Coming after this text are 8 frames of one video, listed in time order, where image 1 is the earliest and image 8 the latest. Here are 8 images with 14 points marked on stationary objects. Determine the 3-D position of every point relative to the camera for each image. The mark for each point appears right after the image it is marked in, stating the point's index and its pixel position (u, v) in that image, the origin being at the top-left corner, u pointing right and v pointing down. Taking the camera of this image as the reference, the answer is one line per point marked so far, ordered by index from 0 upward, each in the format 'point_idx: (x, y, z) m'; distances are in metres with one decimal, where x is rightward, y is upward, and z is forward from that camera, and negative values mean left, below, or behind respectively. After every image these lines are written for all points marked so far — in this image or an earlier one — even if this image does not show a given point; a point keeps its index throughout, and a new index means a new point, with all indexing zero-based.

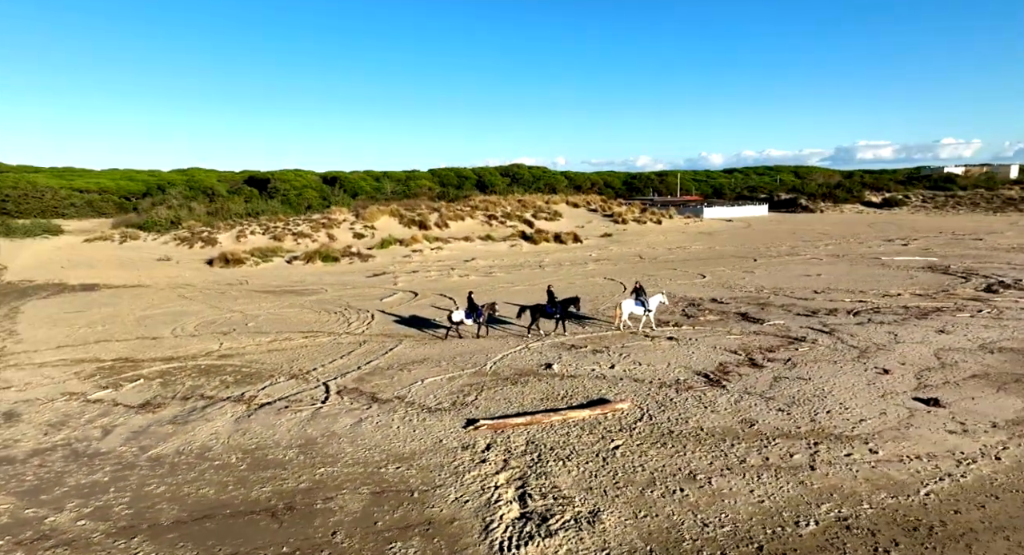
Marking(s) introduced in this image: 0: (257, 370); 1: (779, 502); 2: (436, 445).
0: (-4.2, -1.6, +10.1) m
1: (+2.2, -2.0, +5.5) m
2: (-1.0, -1.9, +6.7) m
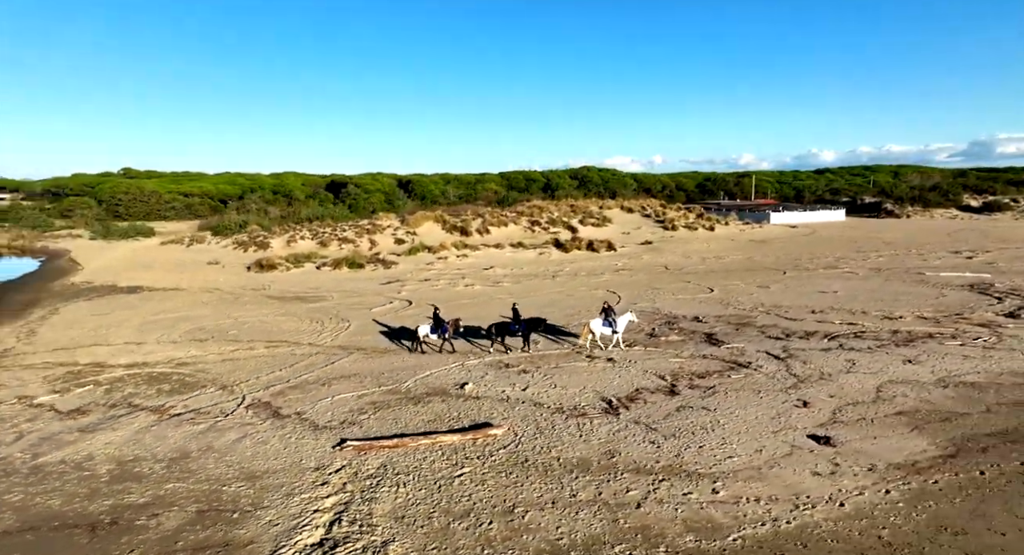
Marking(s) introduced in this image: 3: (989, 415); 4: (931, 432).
0: (-5.4, -1.8, +10.6) m
1: (+0.4, -2.3, +5.3) m
2: (-2.6, -2.2, +6.8) m
3: (+6.0, -1.8, +7.7) m
4: (+4.8, -1.9, +7.1) m
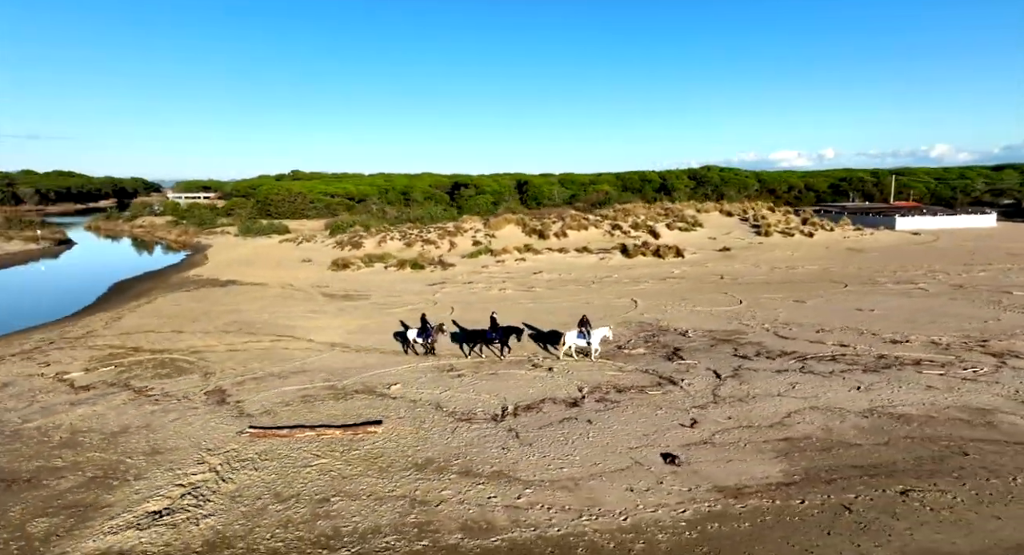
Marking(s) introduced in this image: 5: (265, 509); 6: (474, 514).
0: (-6.3, -1.8, +12.2) m
1: (-1.6, -2.5, +5.9) m
2: (-4.3, -2.3, +8.0) m
3: (+4.3, -2.1, +7.2) m
4: (+3.1, -2.1, +6.8) m
5: (-2.7, -2.5, +6.3) m
6: (-0.5, -2.4, +6.0) m
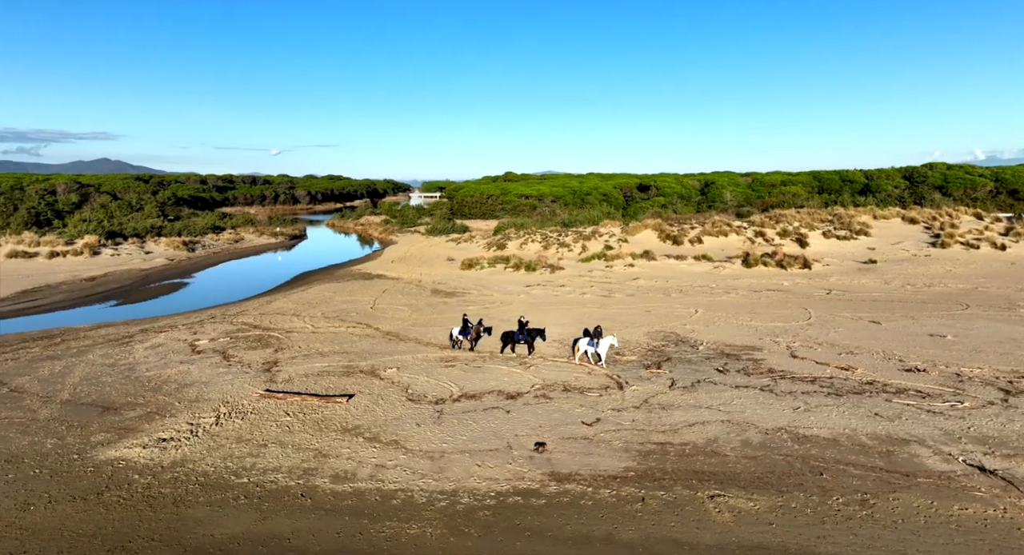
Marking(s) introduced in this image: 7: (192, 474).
0: (-5.9, -1.7, +15.4) m
1: (-3.3, -2.5, +8.0) m
2: (-5.2, -2.2, +10.8) m
3: (+2.8, -2.3, +7.5) m
4: (+1.5, -2.3, +7.5) m
5: (-4.2, -2.4, +8.7) m
6: (-2.2, -2.4, +7.8) m
7: (-4.3, -2.6, +8.1) m
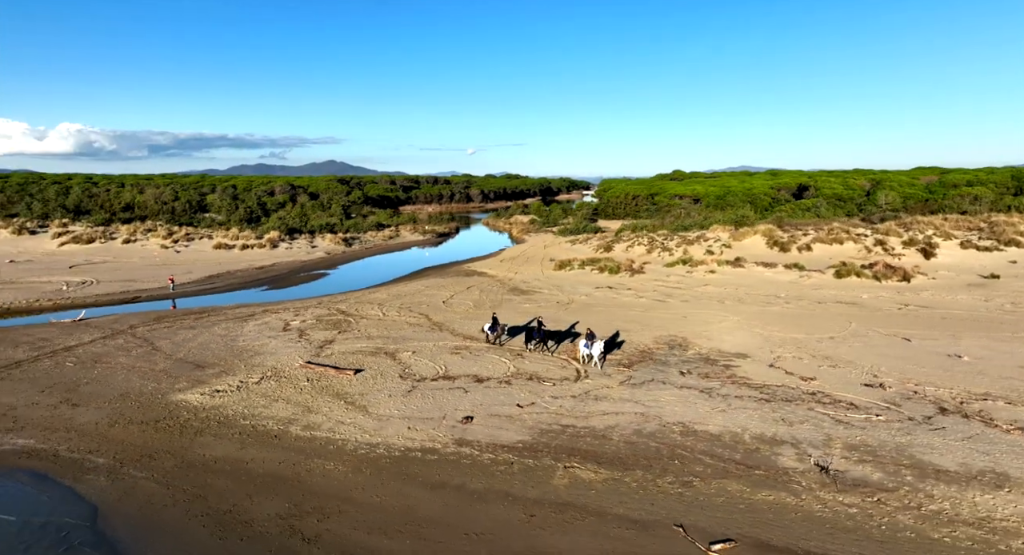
0: (-5.2, -1.6, +18.4) m
1: (-4.3, -2.4, +10.6) m
2: (-5.5, -2.1, +13.7) m
3: (+1.5, -2.4, +8.7) m
4: (+0.2, -2.4, +9.1) m
5: (-5.0, -2.3, +11.5) m
6: (-3.3, -2.4, +10.2) m
7: (-5.3, -2.5, +10.9) m
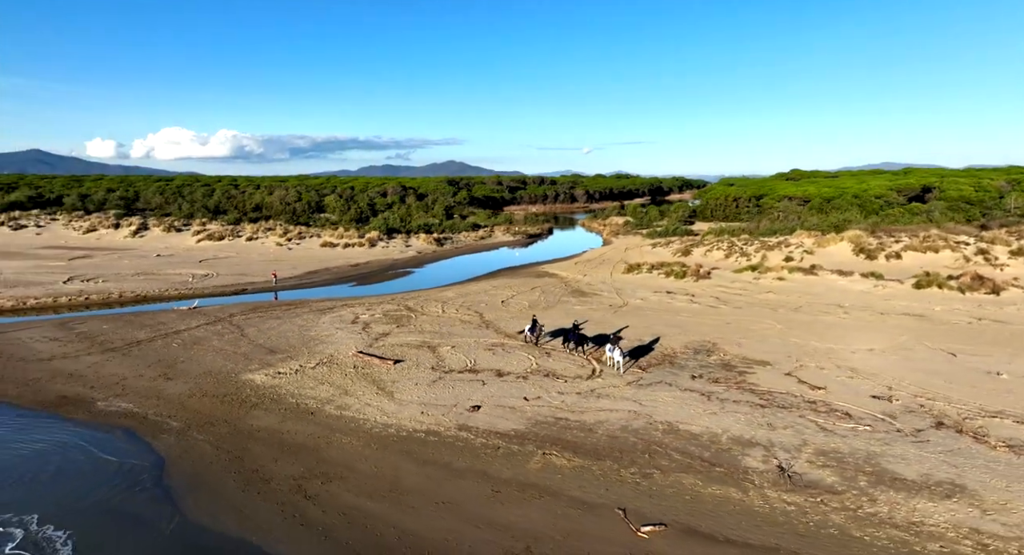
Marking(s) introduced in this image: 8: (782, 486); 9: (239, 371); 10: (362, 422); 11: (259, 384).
0: (-3.7, -1.6, +20.1) m
1: (-4.1, -2.4, +12.3) m
2: (-4.8, -2.0, +15.5) m
3: (+1.3, -2.5, +9.5) m
4: (+0.1, -2.5, +10.0) m
5: (-4.7, -2.3, +13.2) m
6: (-3.1, -2.4, +11.6) m
7: (-5.0, -2.5, +12.7) m
8: (+3.4, -2.7, +7.6) m
9: (-7.1, -2.4, +15.7) m
10: (-2.6, -2.5, +10.6) m
11: (-5.9, -2.4, +13.9) m
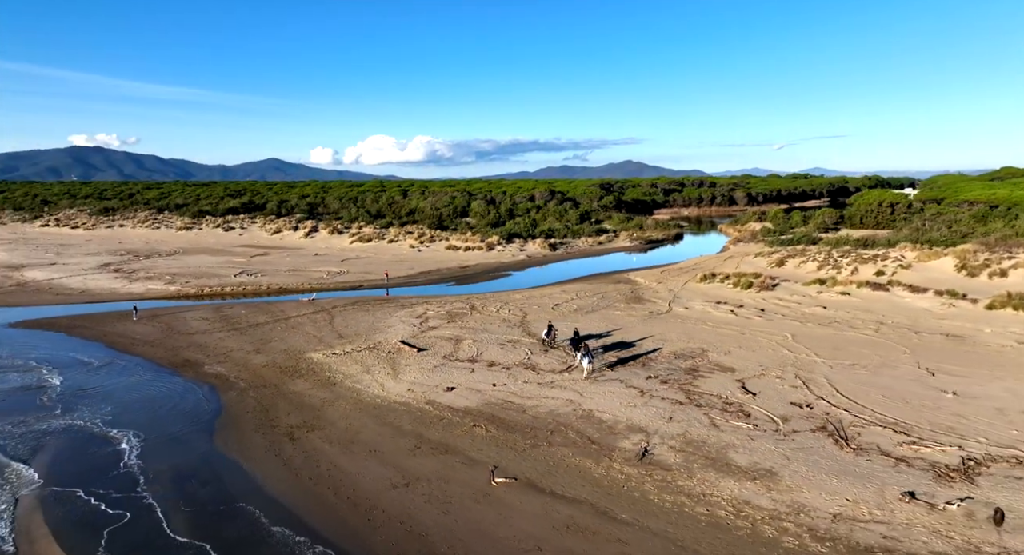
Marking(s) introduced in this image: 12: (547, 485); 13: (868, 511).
0: (-2.4, -1.7, +23.1) m
1: (-4.5, -2.4, +15.5) m
2: (-4.5, -2.1, +18.9) m
3: (+0.2, -2.7, +11.7) m
4: (-0.8, -2.6, +12.4) m
5: (-4.8, -2.3, +16.6) m
6: (-3.7, -2.5, +14.7) m
7: (-5.3, -2.5, +16.1) m
8: (+1.9, -2.9, +9.4) m
9: (-6.7, -2.4, +19.5) m
10: (-3.4, -2.6, +13.6) m
11: (-5.9, -2.4, +17.5) m
12: (+0.5, -3.0, +8.8) m
13: (+4.4, -2.9, +7.5) m
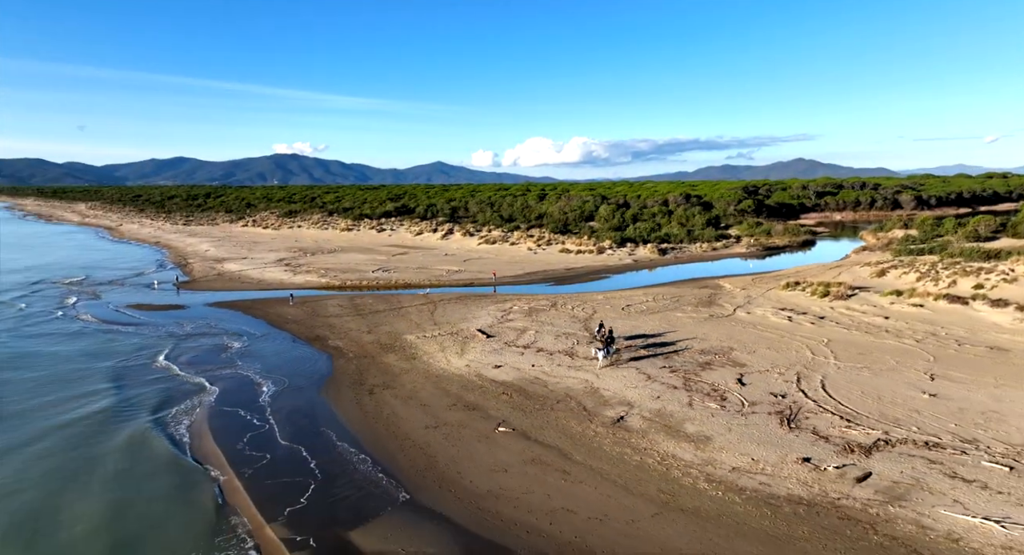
0: (+0.5, -1.7, +26.3) m
1: (-3.1, -2.3, +19.3) m
2: (-2.4, -2.0, +22.6) m
3: (+0.7, -2.7, +14.6) m
4: (-0.2, -2.6, +15.5) m
5: (-3.2, -2.2, +20.4) m
6: (-2.5, -2.4, +18.3) m
7: (-3.7, -2.4, +20.0) m
8: (+1.9, -3.0, +12.0) m
9: (-4.5, -2.2, +23.7) m
10: (-2.5, -2.5, +17.2) m
11: (-4.1, -2.3, +21.5) m
12: (+0.4, -3.1, +11.7) m
13: (+4.0, -3.0, +9.6) m
